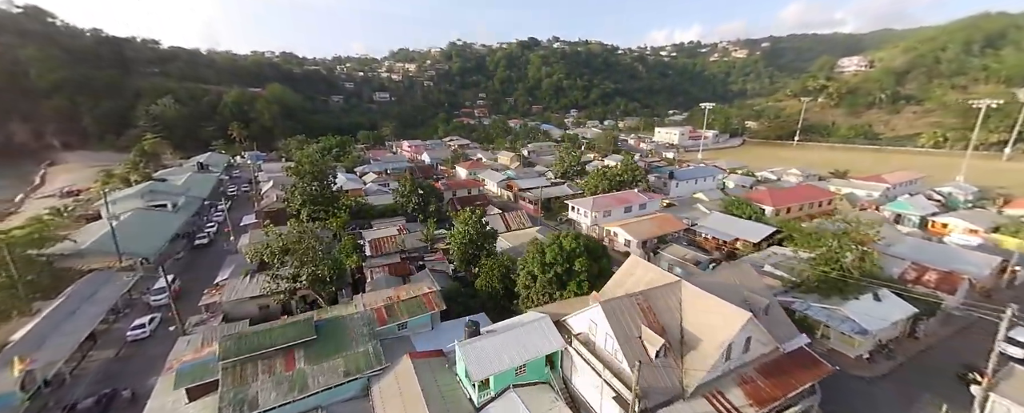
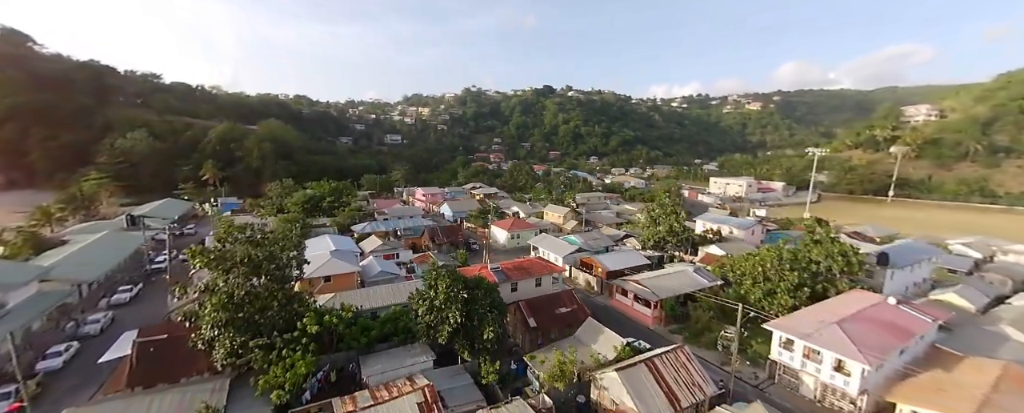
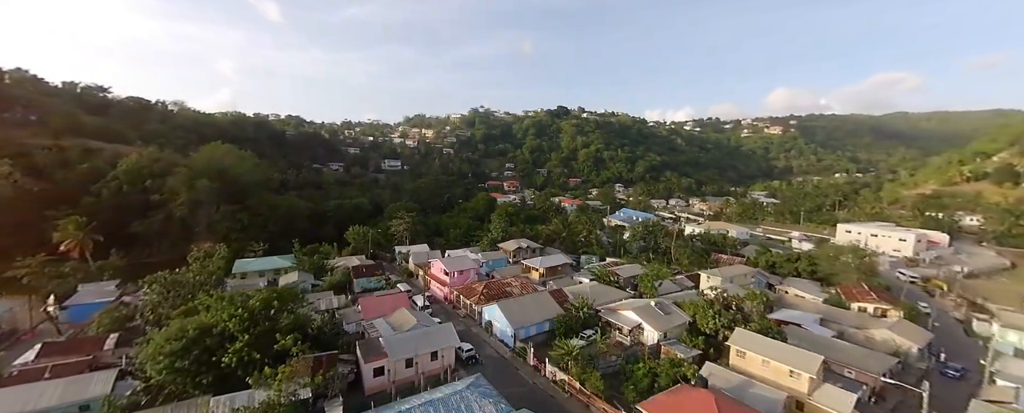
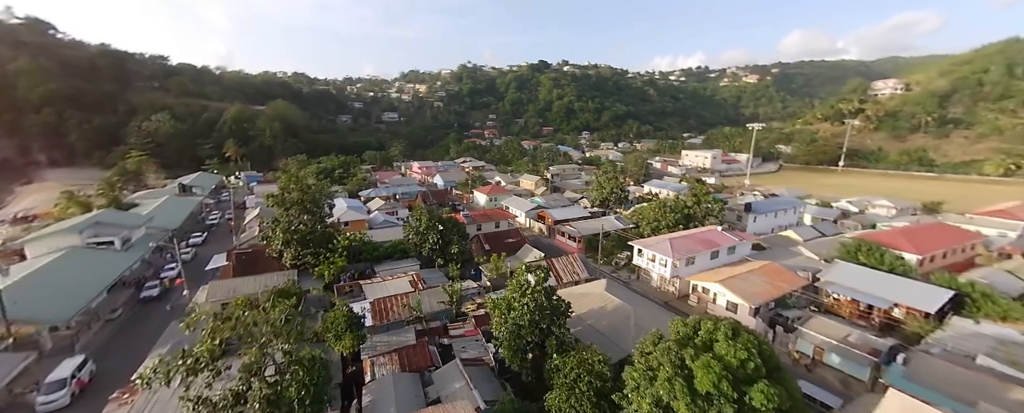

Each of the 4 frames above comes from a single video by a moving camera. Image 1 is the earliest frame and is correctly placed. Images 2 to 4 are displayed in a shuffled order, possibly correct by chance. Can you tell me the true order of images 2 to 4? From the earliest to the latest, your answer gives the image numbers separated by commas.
4, 2, 3
